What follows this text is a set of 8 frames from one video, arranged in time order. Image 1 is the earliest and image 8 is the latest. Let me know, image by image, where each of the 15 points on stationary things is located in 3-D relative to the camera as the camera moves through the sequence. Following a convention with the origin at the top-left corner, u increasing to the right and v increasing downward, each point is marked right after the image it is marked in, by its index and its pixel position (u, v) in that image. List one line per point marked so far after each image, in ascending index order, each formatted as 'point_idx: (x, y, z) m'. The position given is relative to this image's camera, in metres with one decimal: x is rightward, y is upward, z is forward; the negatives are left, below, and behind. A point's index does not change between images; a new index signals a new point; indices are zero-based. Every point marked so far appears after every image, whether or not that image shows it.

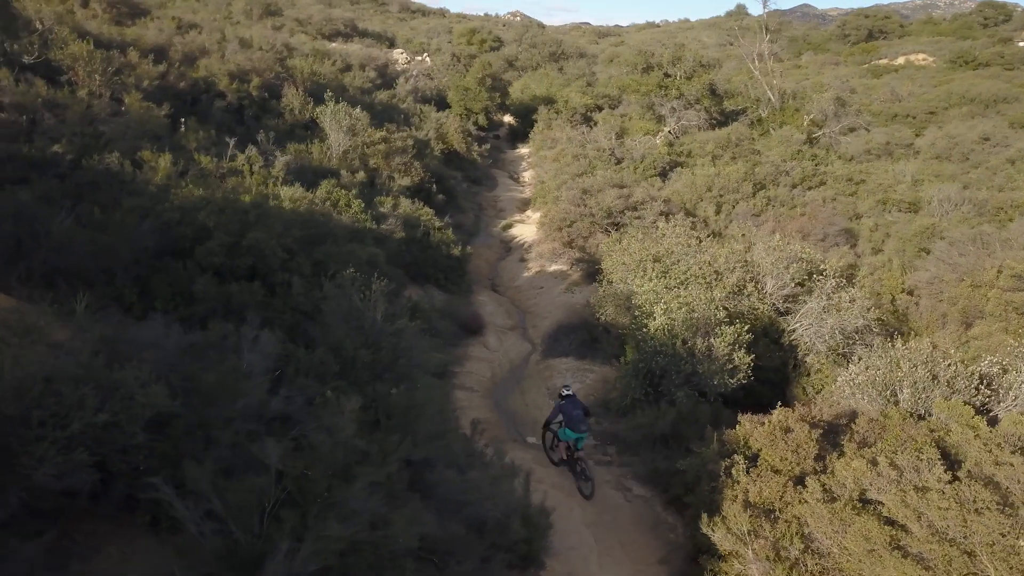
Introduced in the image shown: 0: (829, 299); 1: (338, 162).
0: (+4.2, -0.2, +10.7) m
1: (-3.3, +2.4, +15.3) m
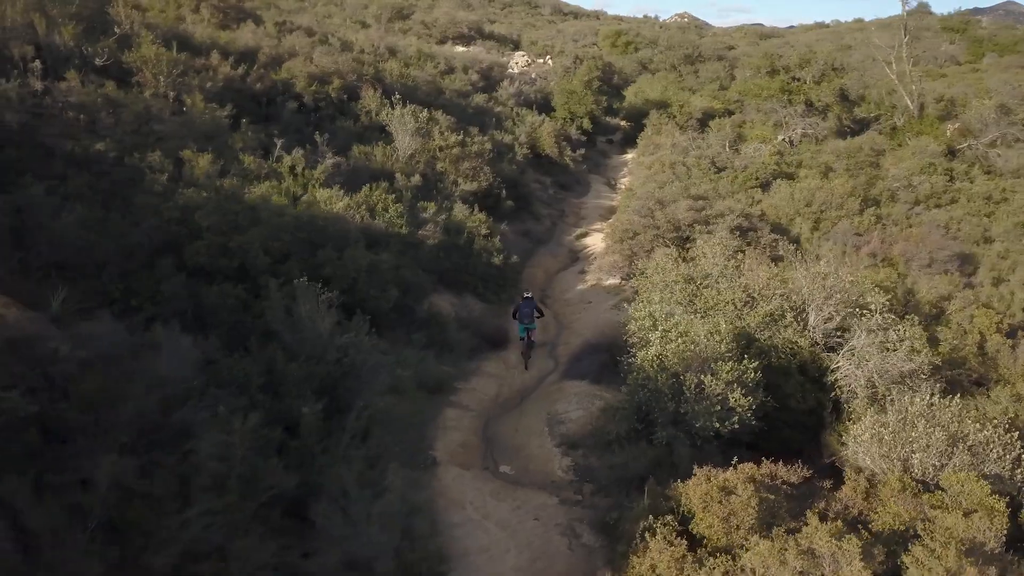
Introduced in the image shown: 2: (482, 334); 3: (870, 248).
0: (+4.2, -0.6, +9.4) m
1: (-2.2, +2.3, +15.3) m
2: (-0.5, -0.7, +11.8) m
3: (+7.1, +0.8, +15.9) m
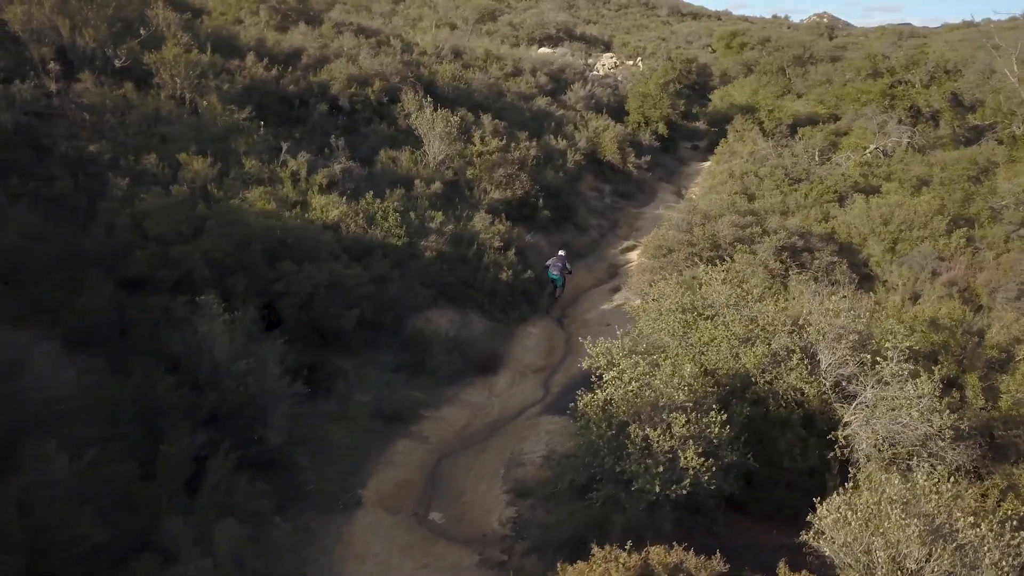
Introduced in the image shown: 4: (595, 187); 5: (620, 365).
0: (+3.7, -1.0, +7.9) m
1: (-1.6, +2.1, +14.7) m
2: (-0.6, -0.9, +10.9) m
3: (+7.6, +0.2, +14.0) m
4: (+2.1, +2.5, +19.9) m
5: (+1.0, -0.7, +7.3) m
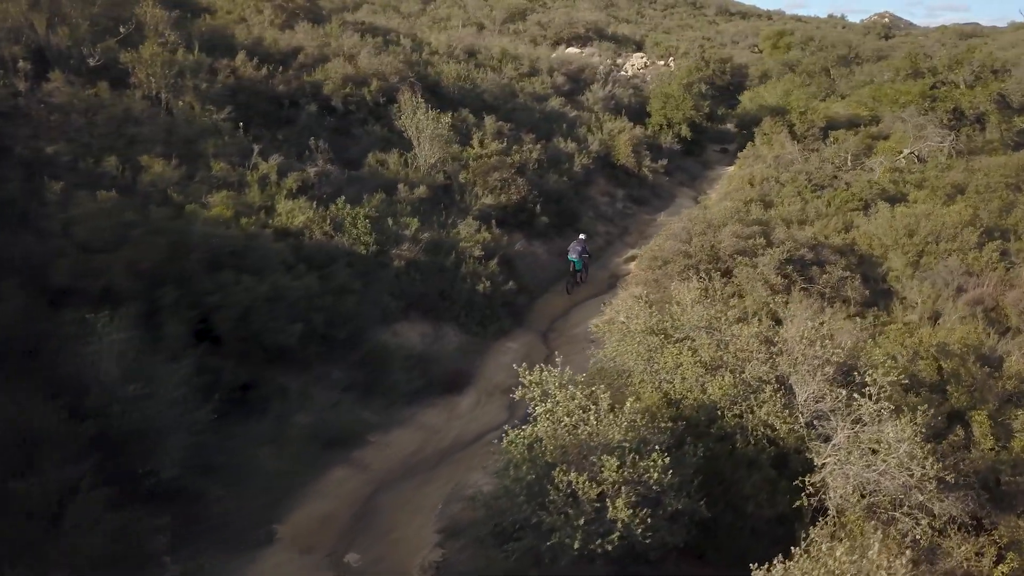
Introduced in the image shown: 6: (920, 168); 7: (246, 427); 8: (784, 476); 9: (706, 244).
0: (+3.1, -1.2, +7.0) m
1: (-1.8, +2.0, +14.0) m
2: (-1.0, -1.1, +10.3) m
3: (+7.4, -0.1, +12.8) m
4: (+2.2, +2.3, +19.1) m
5: (+0.3, -0.9, +6.6) m
6: (+10.0, +2.9, +19.7) m
7: (-2.7, -1.4, +8.1) m
8: (+2.5, -1.7, +7.3) m
9: (+3.0, +0.7, +12.6) m
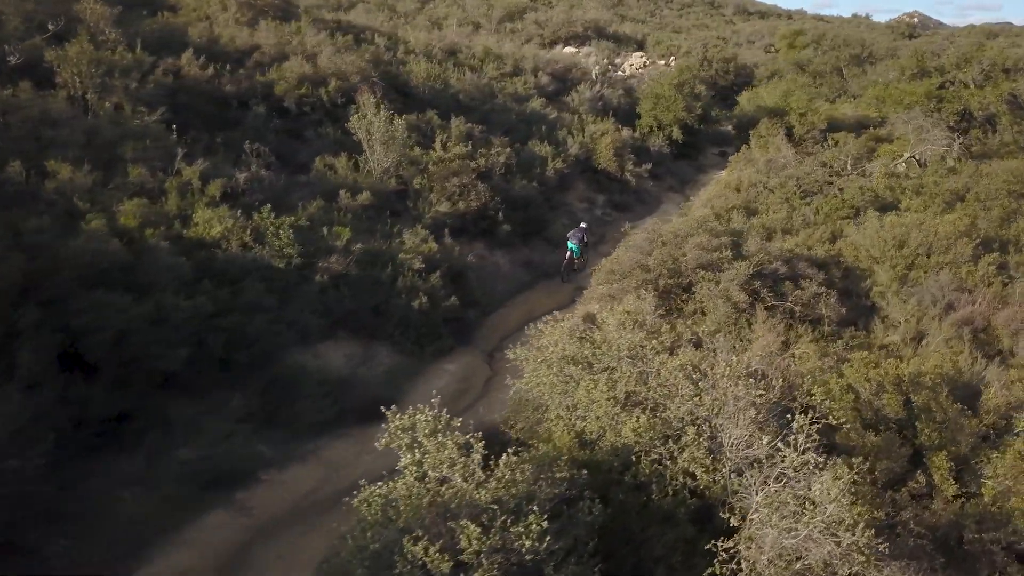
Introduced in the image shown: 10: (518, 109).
0: (+2.2, -1.5, +6.0) m
1: (-2.5, +1.7, +13.2) m
2: (-1.9, -1.3, +9.4) m
3: (+6.6, -0.3, +11.7) m
4: (+1.6, +2.0, +18.1) m
5: (-0.6, -1.1, +5.7) m
6: (+9.4, +2.6, +18.5) m
7: (-3.6, -1.6, +7.2) m
8: (+1.5, -1.9, +6.3) m
9: (+2.2, +0.4, +11.7) m
10: (+0.2, +4.4, +19.7) m
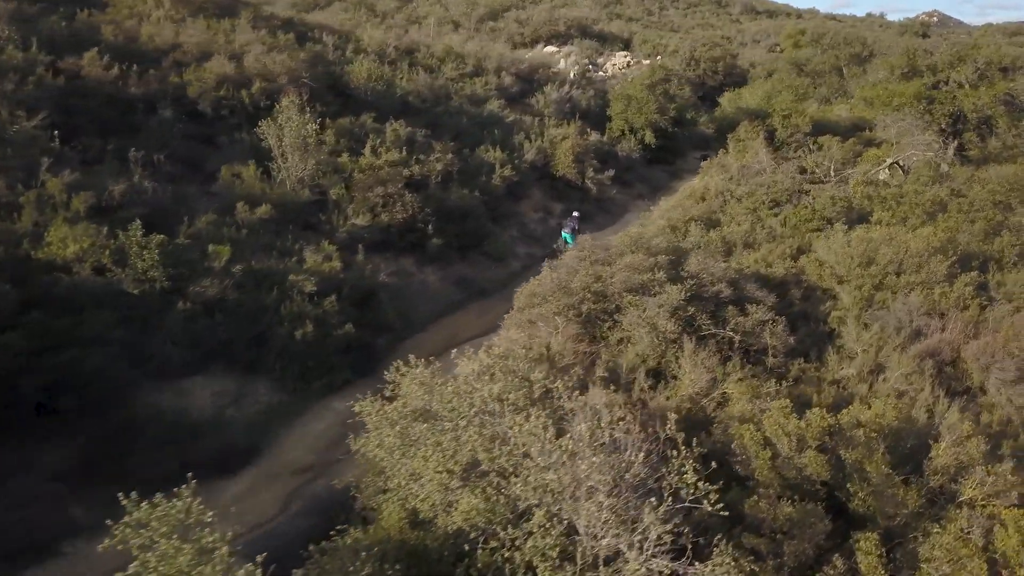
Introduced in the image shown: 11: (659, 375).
0: (+0.8, -1.8, +4.7) m
1: (-3.7, +1.4, +12.0) m
2: (-3.1, -1.6, +8.2) m
3: (+5.4, -0.7, +10.3) m
4: (+0.6, +1.7, +16.8) m
5: (-1.9, -1.4, +4.4) m
6: (+8.3, +2.3, +17.1) m
7: (-4.9, -1.9, +6.1) m
8: (+0.2, -2.3, +5.1) m
9: (+1.0, +0.1, +10.4) m
10: (-0.9, +4.1, +18.5) m
11: (+1.7, -1.0, +9.3) m
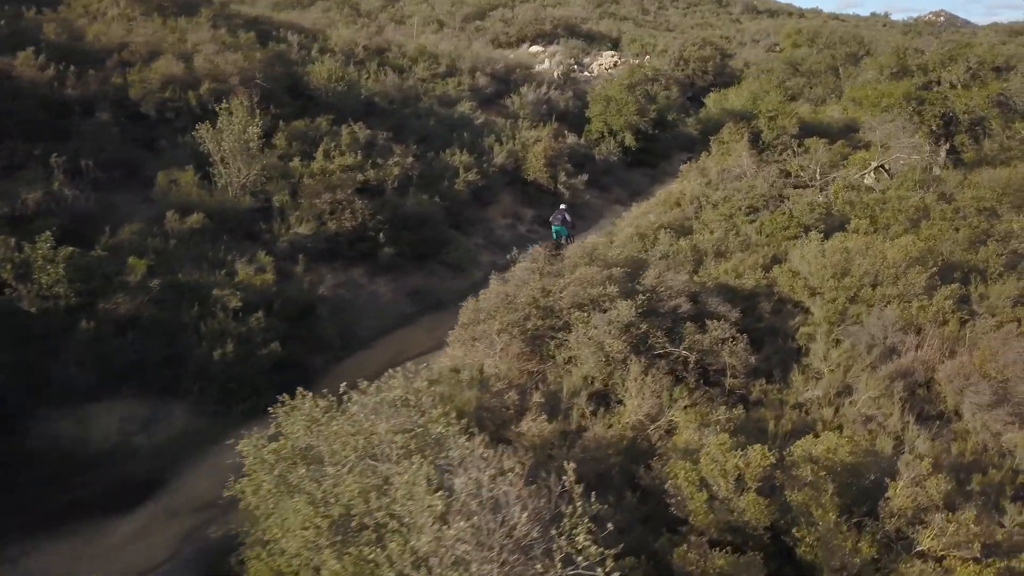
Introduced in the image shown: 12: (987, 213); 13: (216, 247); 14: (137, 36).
0: (+0.1, -2.0, +4.0) m
1: (-4.4, +1.2, +11.3) m
2: (-3.8, -1.8, +7.5) m
3: (+4.7, -0.9, +9.6) m
4: (-0.1, +1.5, +16.2) m
5: (-2.7, -1.6, +3.8) m
6: (+7.7, +2.1, +16.4) m
7: (-5.6, -2.1, +5.4) m
8: (-0.5, -2.4, +4.4) m
9: (+0.3, -0.1, +9.7) m
10: (-1.5, +3.9, +17.8) m
11: (+1.0, -1.2, +8.7) m
12: (+8.7, +1.4, +14.6) m
13: (-3.9, +0.5, +10.7) m
14: (-6.9, +4.6, +14.7) m
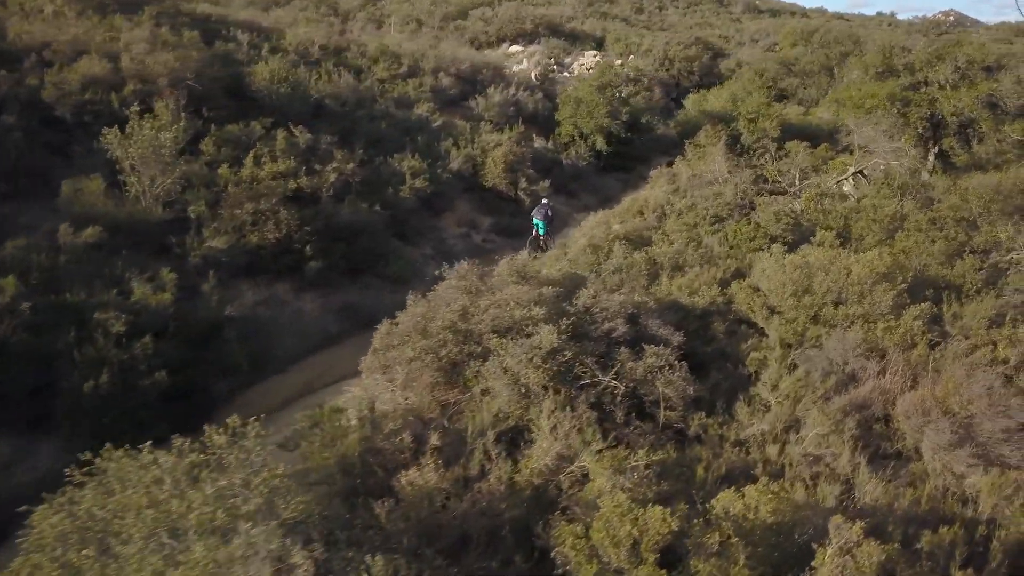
0: (-0.9, -2.2, +3.1) m
1: (-5.3, +1.0, +10.5) m
2: (-4.8, -2.0, +6.7) m
3: (+3.7, -1.1, +8.7) m
4: (-1.0, +1.2, +15.3) m
5: (-3.7, -1.8, +2.9) m
6: (+6.8, +1.8, +15.4) m
7: (-6.6, -2.3, +4.6) m
8: (-1.5, -2.7, +3.5) m
9: (-0.6, -0.3, +8.8) m
10: (-2.4, +3.7, +17.0) m
11: (+0.1, -1.4, +7.7) m
12: (+7.8, +1.1, +13.6) m
13: (-4.8, +0.3, +9.8) m
14: (-7.7, +4.4, +13.9) m
